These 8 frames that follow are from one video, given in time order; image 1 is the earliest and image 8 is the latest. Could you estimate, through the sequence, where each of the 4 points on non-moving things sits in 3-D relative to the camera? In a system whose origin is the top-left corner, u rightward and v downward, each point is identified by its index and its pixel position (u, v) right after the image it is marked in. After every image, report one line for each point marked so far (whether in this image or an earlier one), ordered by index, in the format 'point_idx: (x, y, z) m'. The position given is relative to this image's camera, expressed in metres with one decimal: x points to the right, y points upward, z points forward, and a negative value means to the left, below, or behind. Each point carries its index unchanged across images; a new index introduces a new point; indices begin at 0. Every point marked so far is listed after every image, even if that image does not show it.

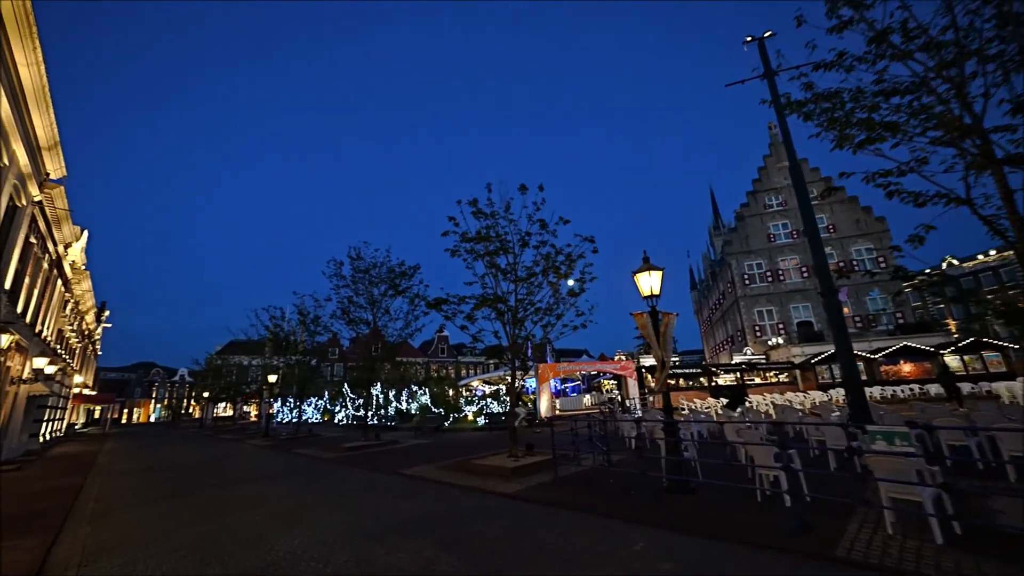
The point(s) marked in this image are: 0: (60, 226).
0: (-19.9, +2.8, +17.3) m
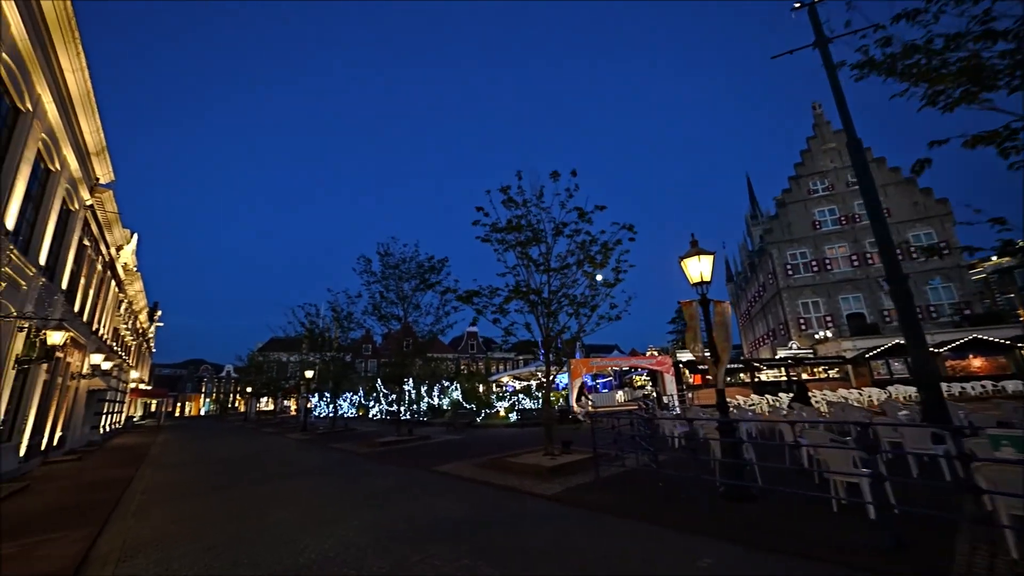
0: (-18.6, +2.7, +18.2) m
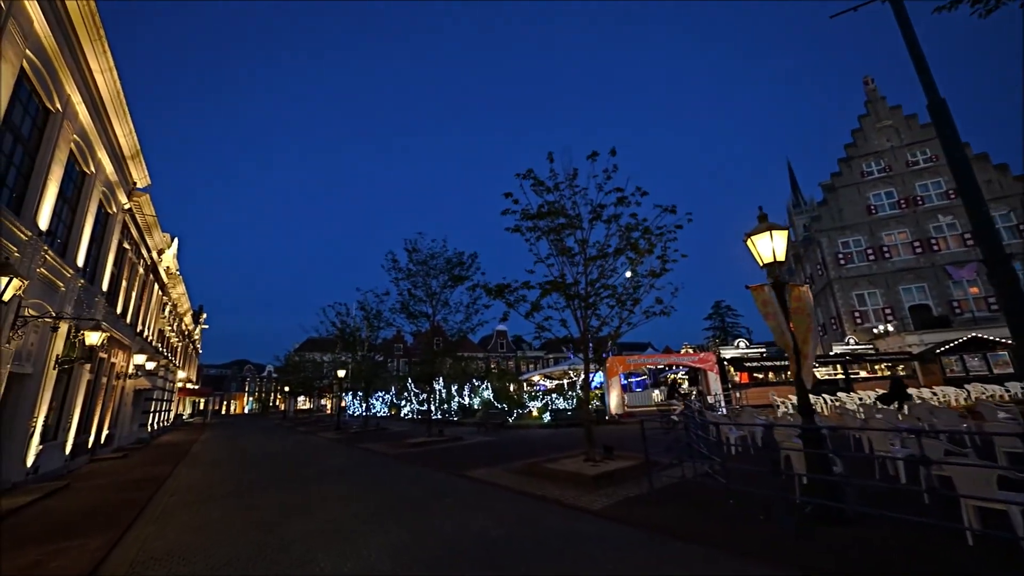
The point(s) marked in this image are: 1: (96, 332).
0: (-17.2, +2.6, +18.7) m
1: (-11.8, -1.2, +11.1) m
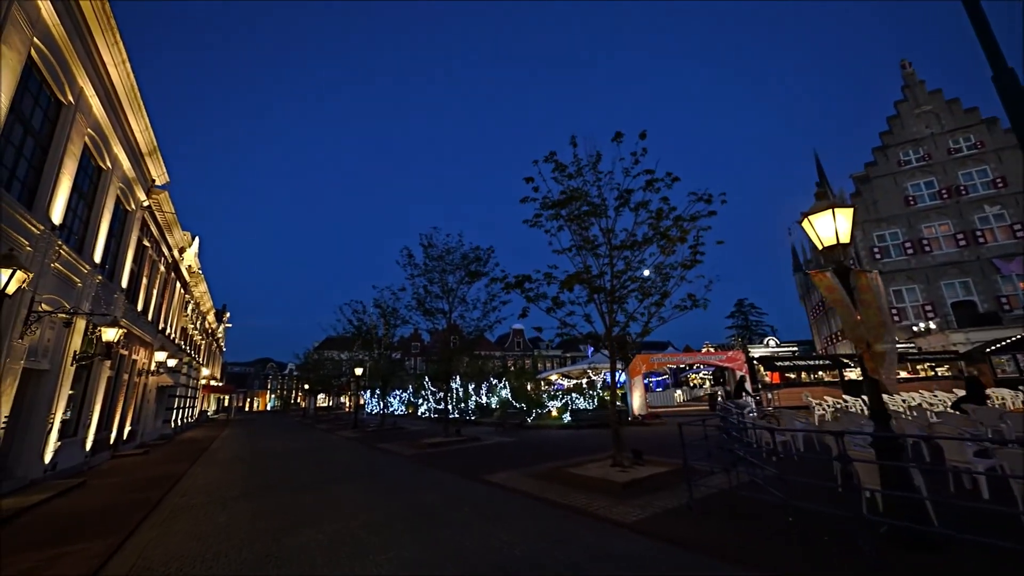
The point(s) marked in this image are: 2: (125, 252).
0: (-16.3, +2.7, +18.8) m
1: (-11.2, -1.1, +11.0) m
2: (-13.3, +1.2, +13.5) m
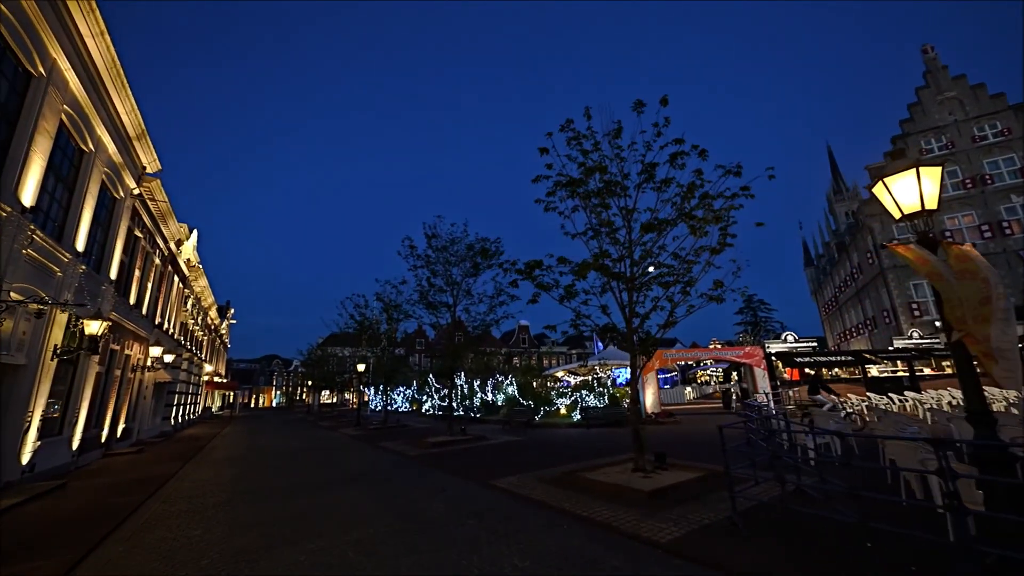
0: (-16.0, +3.1, +18.2) m
1: (-11.0, -0.9, +10.3) m
2: (-13.1, +1.5, +12.8) m
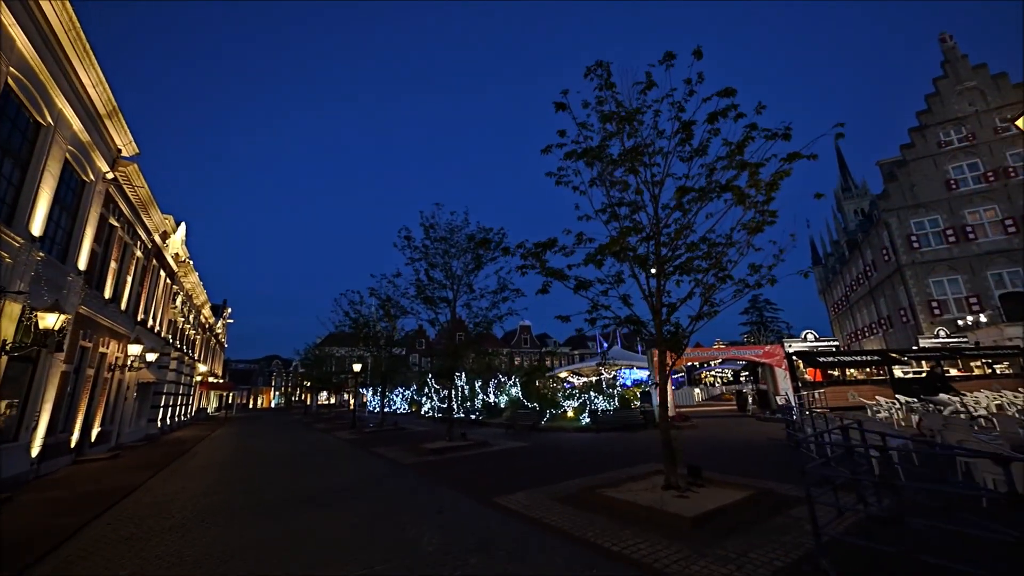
0: (-15.8, +3.3, +17.1) m
1: (-10.8, -0.6, +9.2) m
2: (-12.9, +1.8, +11.7) m
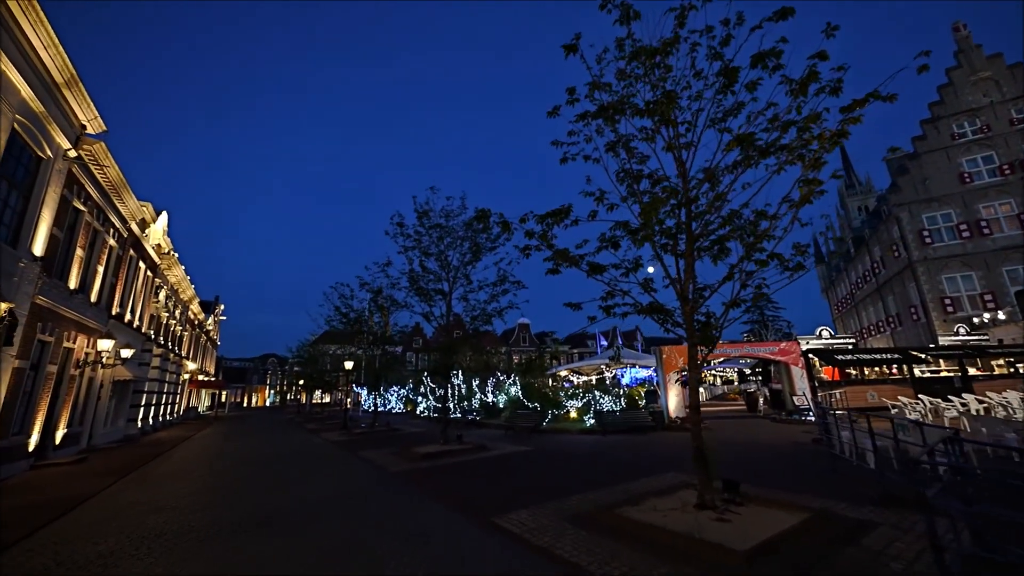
0: (-15.8, +3.7, +15.9) m
1: (-10.8, -0.3, +8.1) m
2: (-12.9, +2.1, +10.6) m
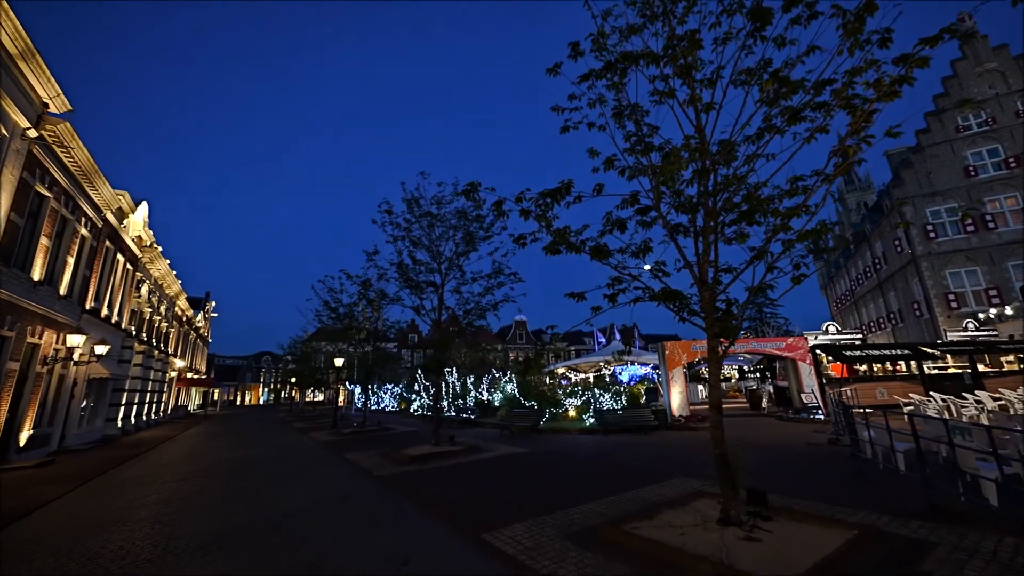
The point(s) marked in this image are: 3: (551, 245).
0: (-16.0, +4.0, +15.0) m
1: (-10.9, 0.0, +7.2) m
2: (-13.0, +2.4, +9.7) m
3: (+0.6, +0.5, +6.2) m
